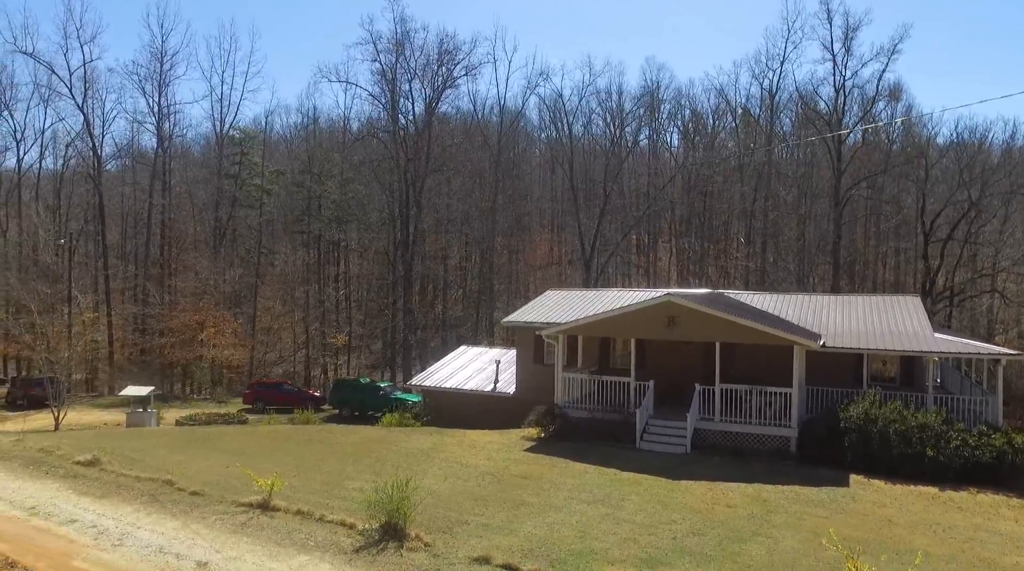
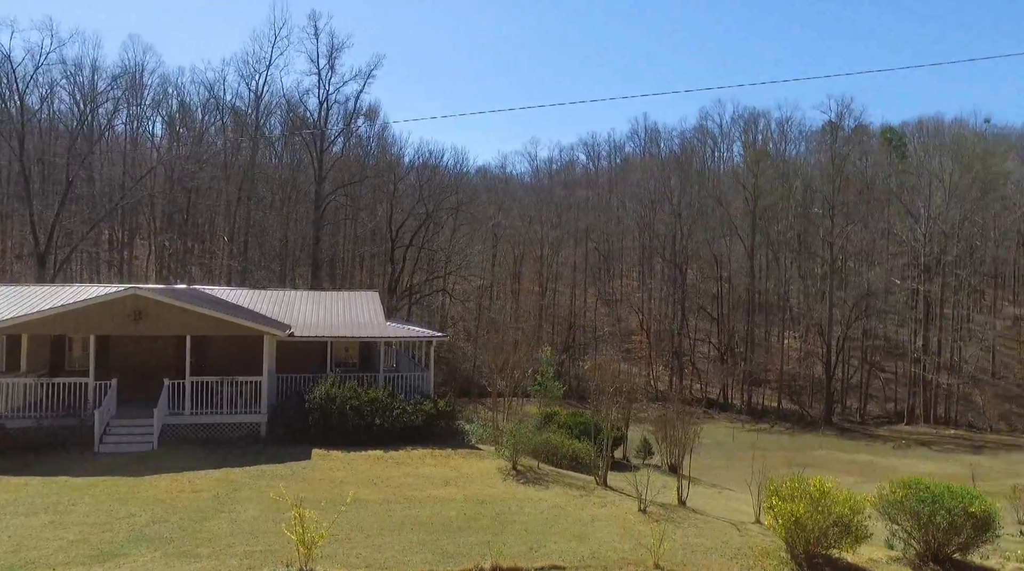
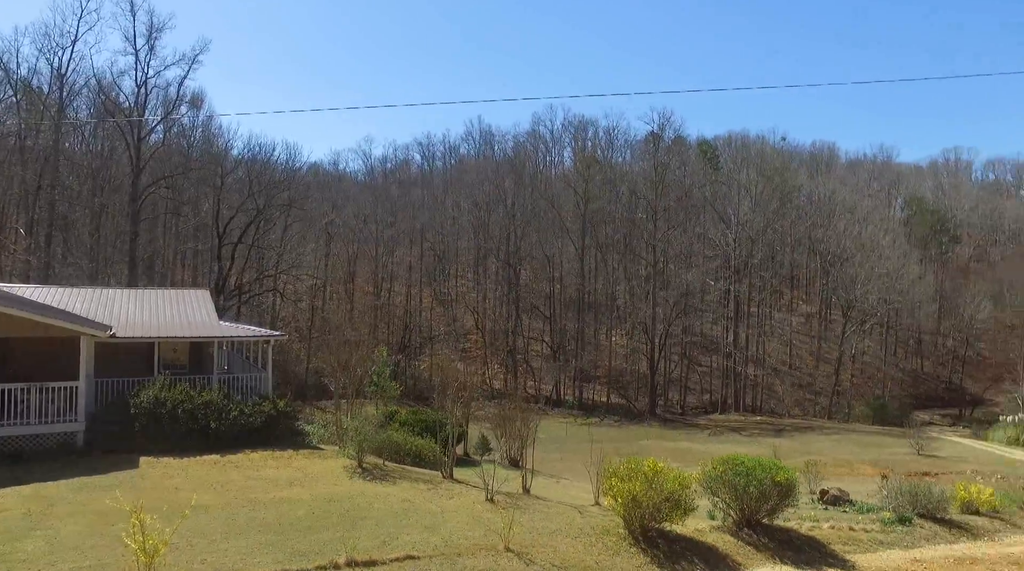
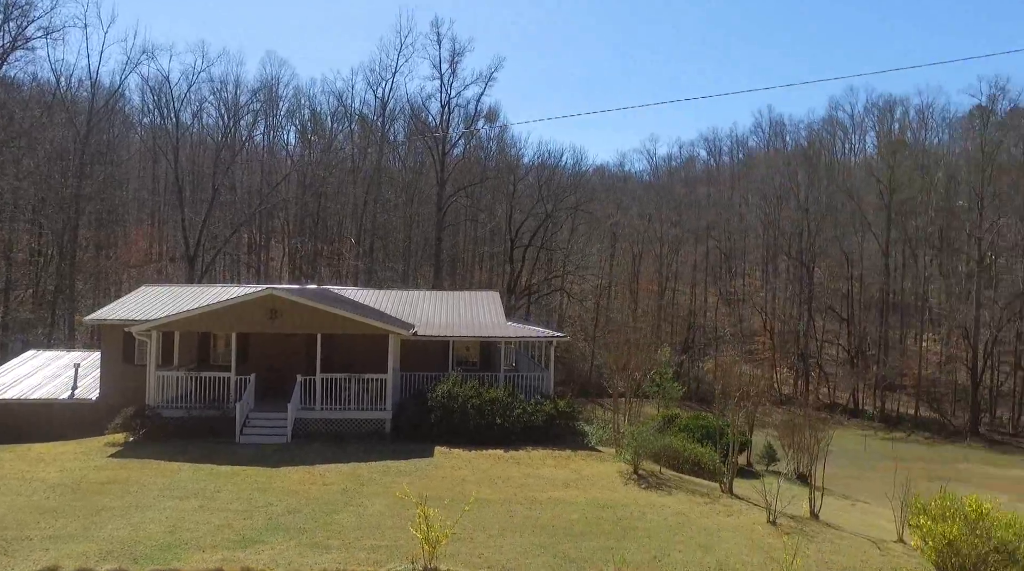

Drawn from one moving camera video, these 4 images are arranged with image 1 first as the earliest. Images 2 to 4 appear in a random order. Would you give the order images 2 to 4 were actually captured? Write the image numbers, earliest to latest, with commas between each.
4, 2, 3
